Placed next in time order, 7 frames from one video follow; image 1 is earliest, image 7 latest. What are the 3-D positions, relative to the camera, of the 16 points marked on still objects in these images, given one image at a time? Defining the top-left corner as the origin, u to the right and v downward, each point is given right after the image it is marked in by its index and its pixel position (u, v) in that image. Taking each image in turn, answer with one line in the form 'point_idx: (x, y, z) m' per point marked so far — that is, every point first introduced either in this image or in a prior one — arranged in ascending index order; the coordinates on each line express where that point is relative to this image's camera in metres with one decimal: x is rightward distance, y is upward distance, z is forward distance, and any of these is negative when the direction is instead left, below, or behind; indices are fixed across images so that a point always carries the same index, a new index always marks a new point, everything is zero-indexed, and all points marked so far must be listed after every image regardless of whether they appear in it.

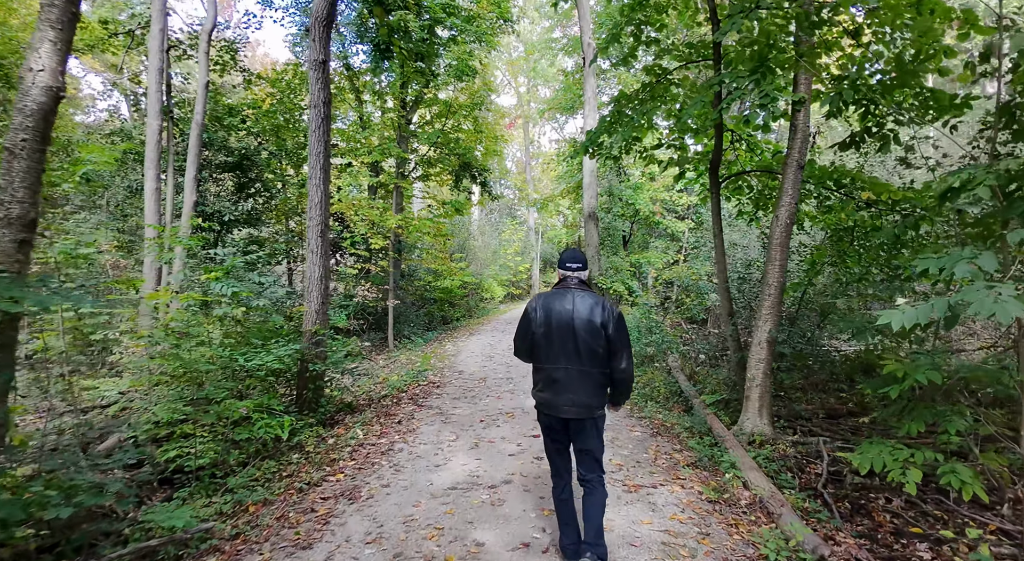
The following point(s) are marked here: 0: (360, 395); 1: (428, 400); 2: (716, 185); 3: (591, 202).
0: (-2.3, -1.7, +7.5) m
1: (-1.2, -1.7, +7.0) m
2: (+2.7, +1.3, +6.5) m
3: (+2.5, +2.6, +16.1) m
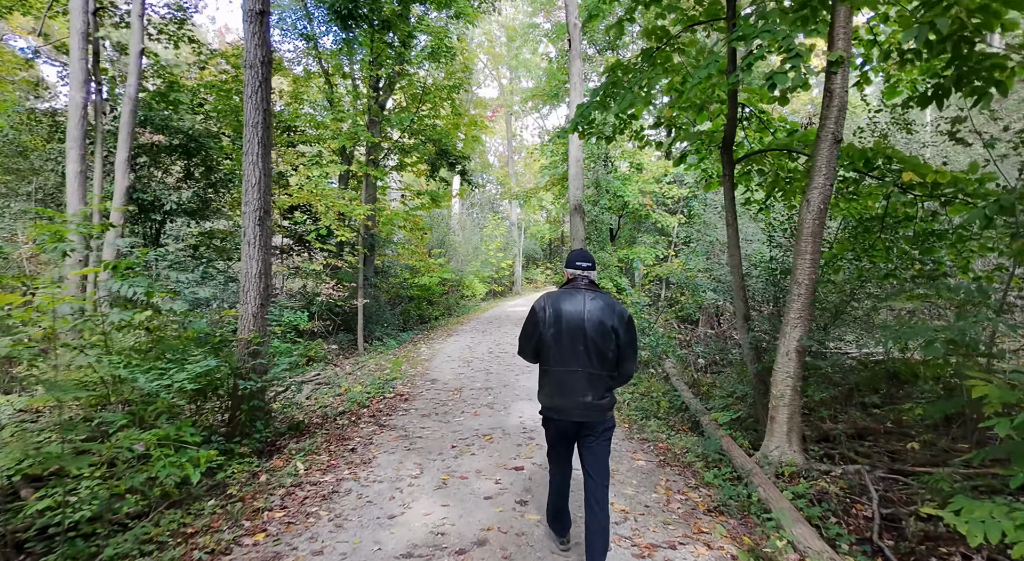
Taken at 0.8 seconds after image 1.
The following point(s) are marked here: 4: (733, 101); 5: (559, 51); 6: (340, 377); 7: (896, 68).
0: (-2.6, -1.7, +6.5) m
1: (-1.5, -1.7, +6.0) m
2: (+2.4, +1.3, +5.6) m
3: (+1.9, +2.7, +15.2) m
4: (+2.5, +2.0, +5.5) m
5: (+1.7, +8.6, +18.6) m
6: (-3.1, -1.7, +8.9) m
7: (+4.3, +2.4, +5.6) m
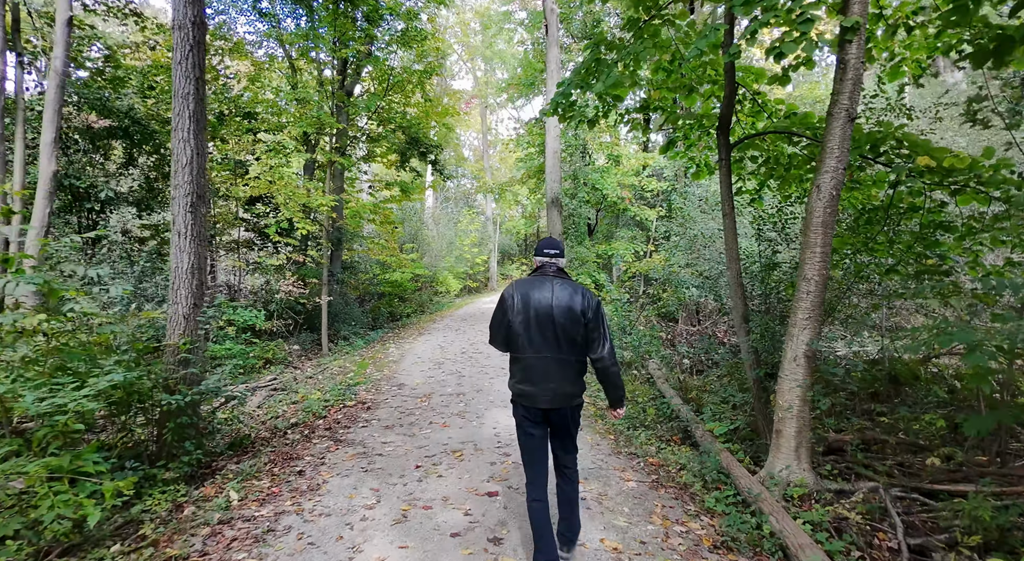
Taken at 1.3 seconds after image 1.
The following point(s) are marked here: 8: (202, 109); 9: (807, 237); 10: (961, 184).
0: (-2.9, -1.7, +5.7) m
1: (-1.7, -1.6, +5.3) m
2: (+2.2, +1.3, +5.1) m
3: (+1.2, +2.8, +14.6) m
4: (+2.2, +2.0, +5.0) m
5: (+0.8, +8.8, +18.0) m
6: (-3.5, -1.6, +8.1) m
7: (+4.0, +2.4, +5.1) m
8: (-3.0, +1.7, +4.8) m
9: (+2.4, +0.4, +4.0) m
10: (+4.2, +0.9, +4.6) m
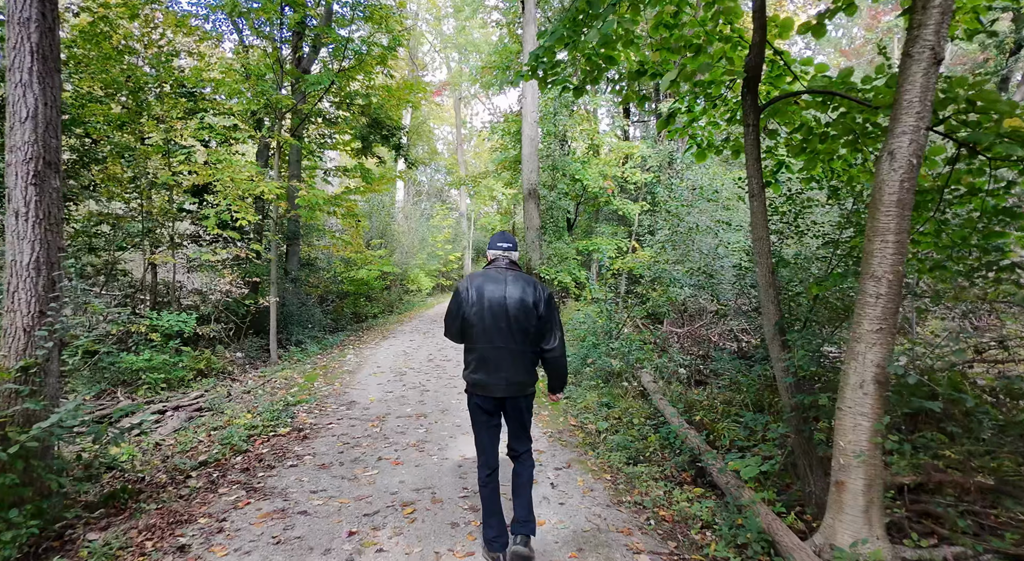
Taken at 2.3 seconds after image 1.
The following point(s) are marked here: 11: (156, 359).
0: (-3.2, -1.7, +4.5) m
1: (-2.0, -1.6, +4.1) m
2: (+1.9, +1.4, +4.0) m
3: (+0.5, +2.8, +13.6) m
4: (+1.9, +2.1, +4.0) m
5: (0.0, +8.8, +16.8) m
6: (-3.9, -1.6, +6.8) m
7: (+3.8, +2.4, +4.2) m
8: (-3.2, +1.7, +3.5) m
9: (+2.2, +0.4, +3.0) m
10: (+3.9, +0.9, +3.7) m
11: (-5.2, -1.1, +7.2) m
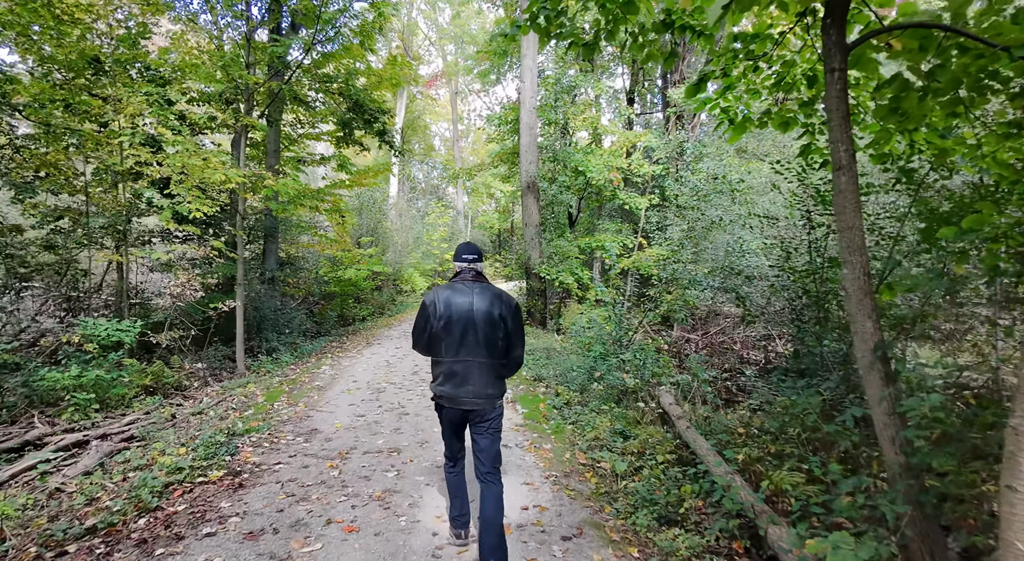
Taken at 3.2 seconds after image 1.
0: (-3.2, -1.7, +3.4) m
1: (-2.1, -1.6, +3.1) m
2: (+1.9, +1.3, +3.0) m
3: (+0.4, +2.8, +12.5) m
4: (+1.9, +2.0, +2.9) m
5: (-0.1, +8.8, +15.7) m
6: (-3.9, -1.7, +5.8) m
7: (+3.7, +2.4, +3.1) m
8: (-3.3, +1.6, +2.4) m
9: (+2.1, +0.3, +1.9) m
10: (+3.9, +0.9, +2.6) m
11: (-5.2, -1.2, +6.1) m
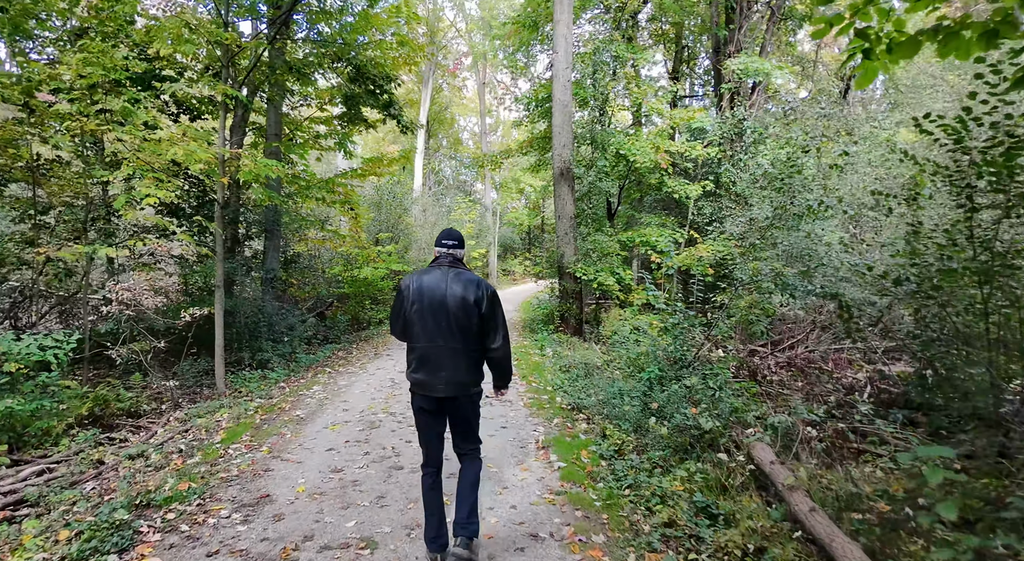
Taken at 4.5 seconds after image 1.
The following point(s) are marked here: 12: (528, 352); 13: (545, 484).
0: (-3.1, -1.7, +2.0) m
1: (-1.9, -1.7, +1.6) m
2: (+2.0, +1.3, +1.2) m
3: (+1.1, +2.8, +10.8) m
4: (+2.0, +2.0, +1.1) m
5: (+0.8, +8.8, +14.1) m
6: (-3.7, -1.7, +4.4) m
7: (+3.9, +2.4, +1.3) m
8: (-3.2, +1.6, +1.0) m
9: (+2.2, +0.3, +0.2) m
10: (+4.0, +0.8, +0.7) m
11: (-4.9, -1.2, +4.8) m
12: (+0.3, -1.4, +10.0) m
13: (+0.3, -1.7, +4.2) m
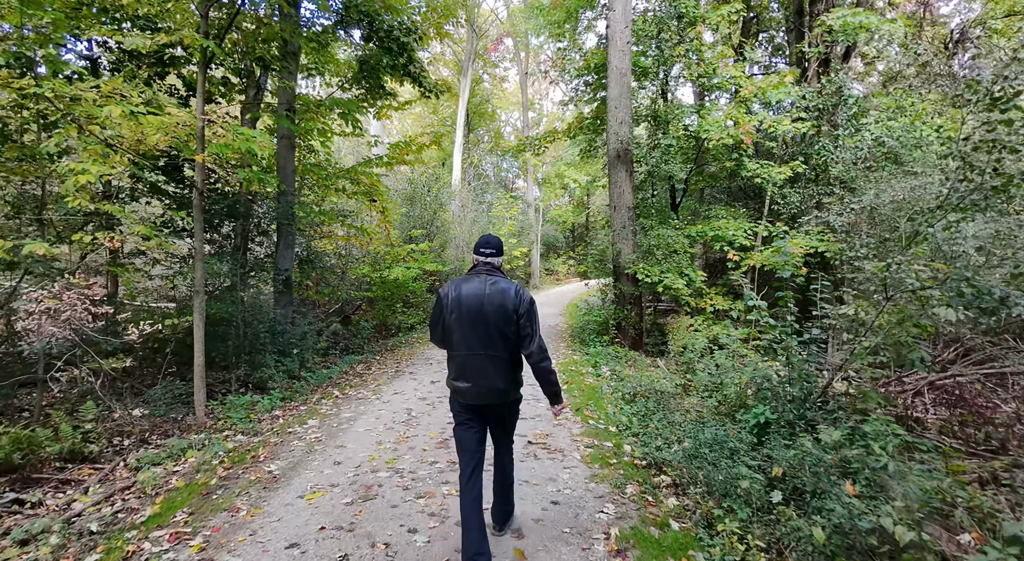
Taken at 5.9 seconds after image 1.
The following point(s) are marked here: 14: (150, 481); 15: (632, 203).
0: (-3.0, -1.8, +0.5) m
1: (-1.8, -1.7, 0.0) m
2: (+2.0, +1.2, -0.7) m
3: (+2.0, +2.8, +8.9) m
4: (+2.0, +1.9, -0.8) m
5: (+1.9, +8.8, +12.2) m
6: (-3.3, -1.7, +3.0) m
7: (+3.9, +2.3, -0.8) m
8: (-3.1, +1.5, -0.4) m
9: (+2.1, +0.2, -1.7) m
10: (+4.0, +0.7, -1.3) m
11: (-4.5, -1.2, +3.5) m
12: (+1.1, -1.5, +8.2) m
13: (+0.6, -1.8, +2.4) m
14: (-3.0, -1.7, +4.1) m
15: (+2.2, +1.5, +9.1) m
